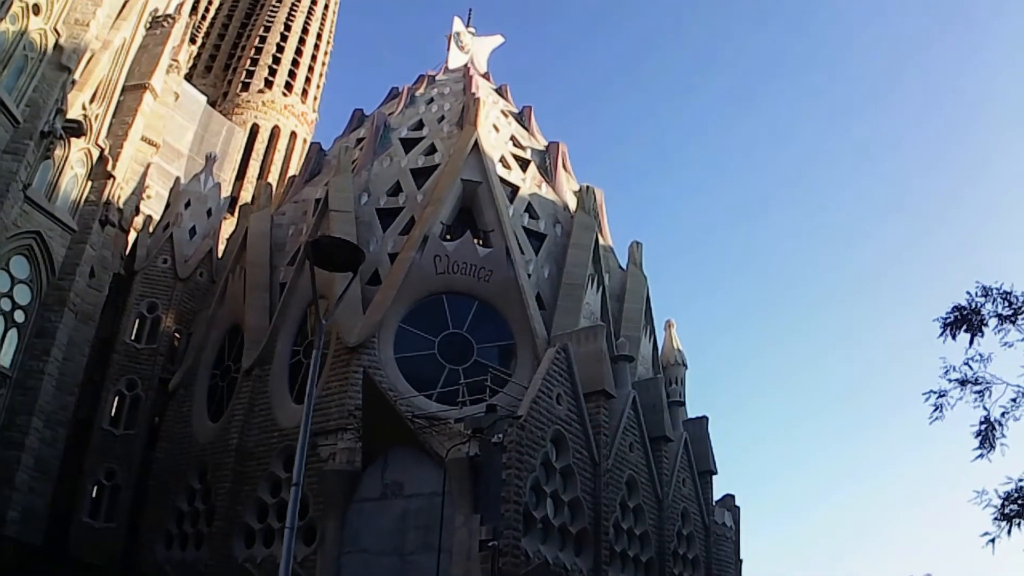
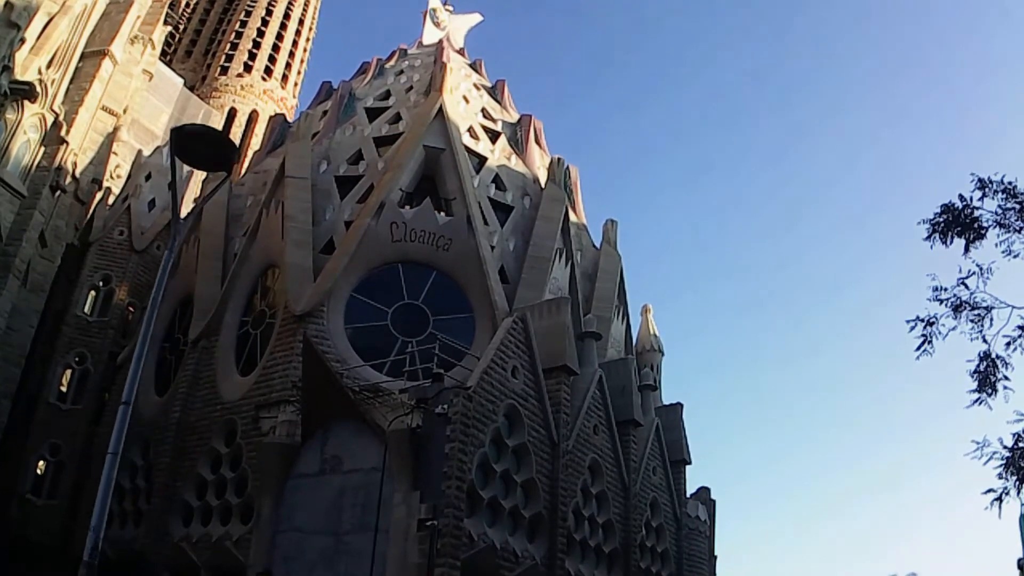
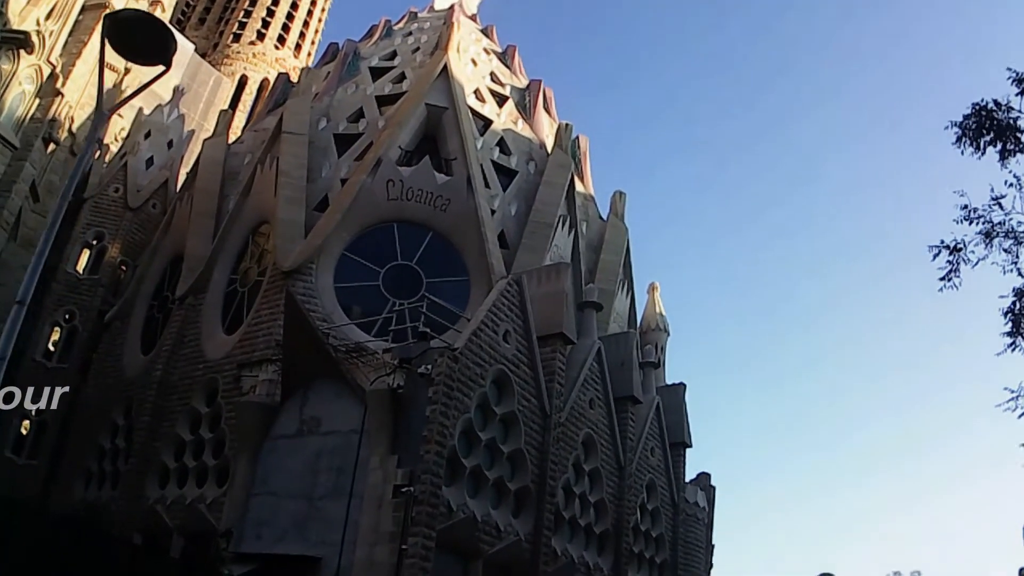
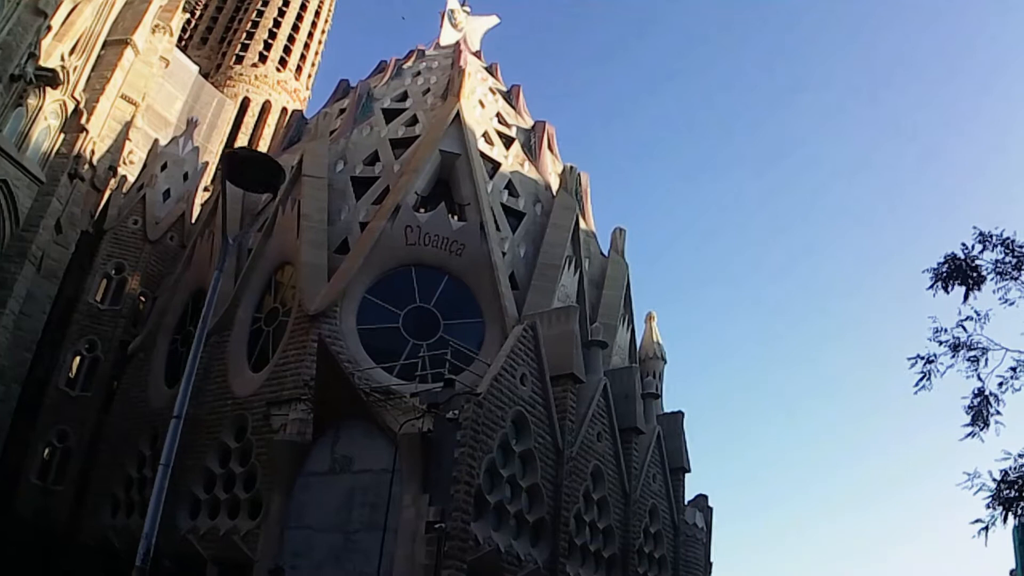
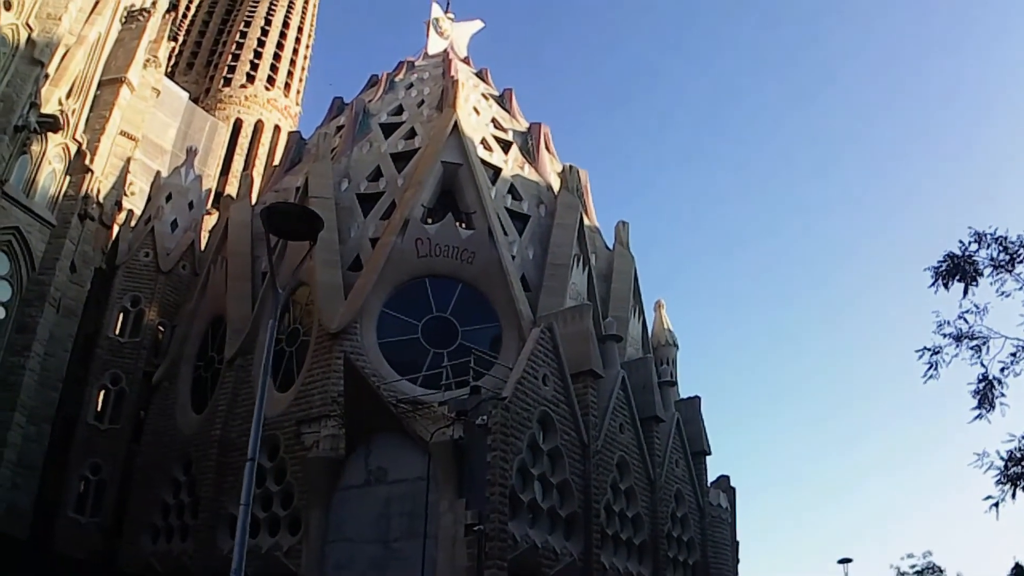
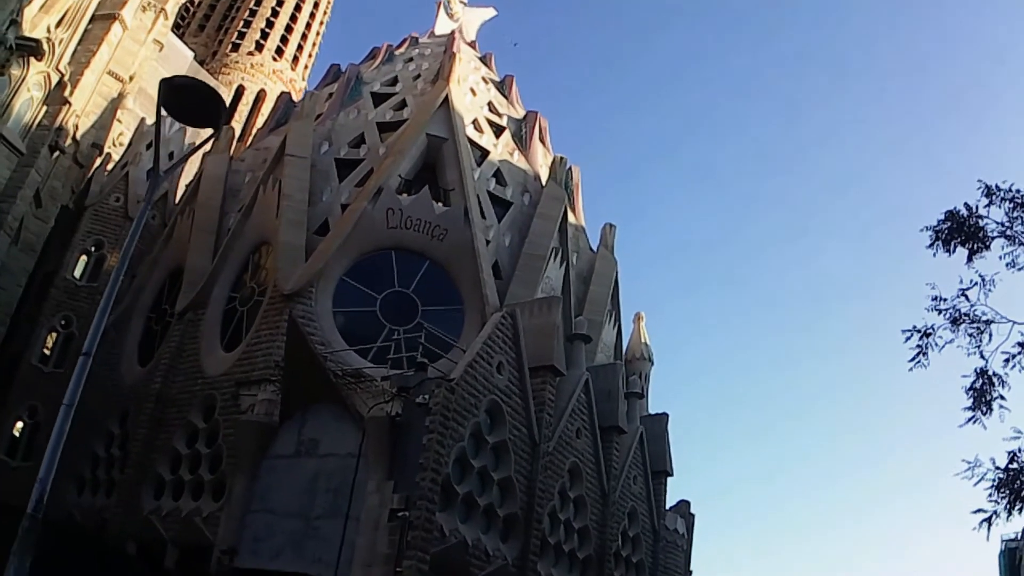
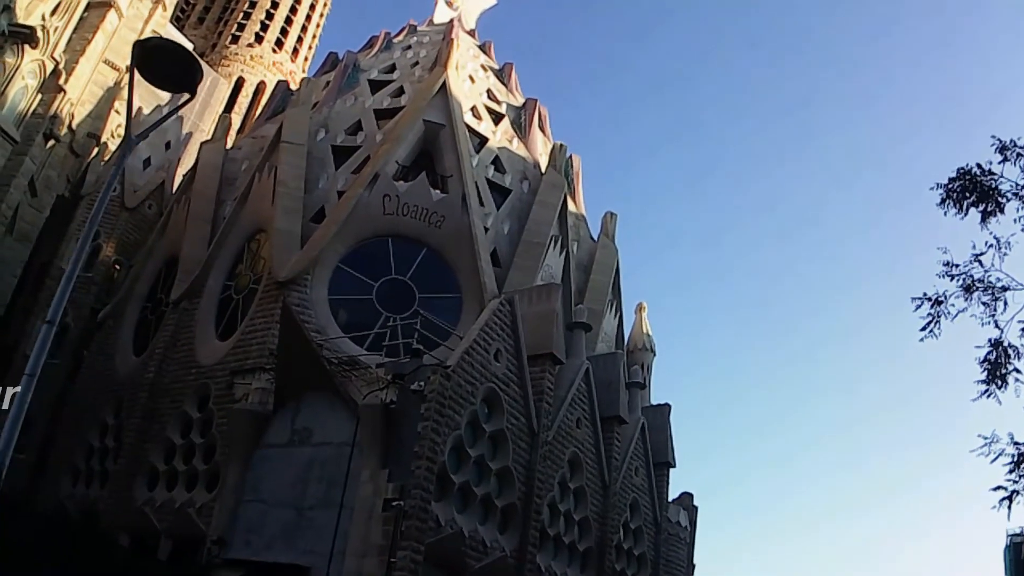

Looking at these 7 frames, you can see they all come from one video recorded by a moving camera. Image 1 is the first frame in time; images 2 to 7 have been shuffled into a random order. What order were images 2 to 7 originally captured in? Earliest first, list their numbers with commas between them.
5, 4, 2, 6, 7, 3
